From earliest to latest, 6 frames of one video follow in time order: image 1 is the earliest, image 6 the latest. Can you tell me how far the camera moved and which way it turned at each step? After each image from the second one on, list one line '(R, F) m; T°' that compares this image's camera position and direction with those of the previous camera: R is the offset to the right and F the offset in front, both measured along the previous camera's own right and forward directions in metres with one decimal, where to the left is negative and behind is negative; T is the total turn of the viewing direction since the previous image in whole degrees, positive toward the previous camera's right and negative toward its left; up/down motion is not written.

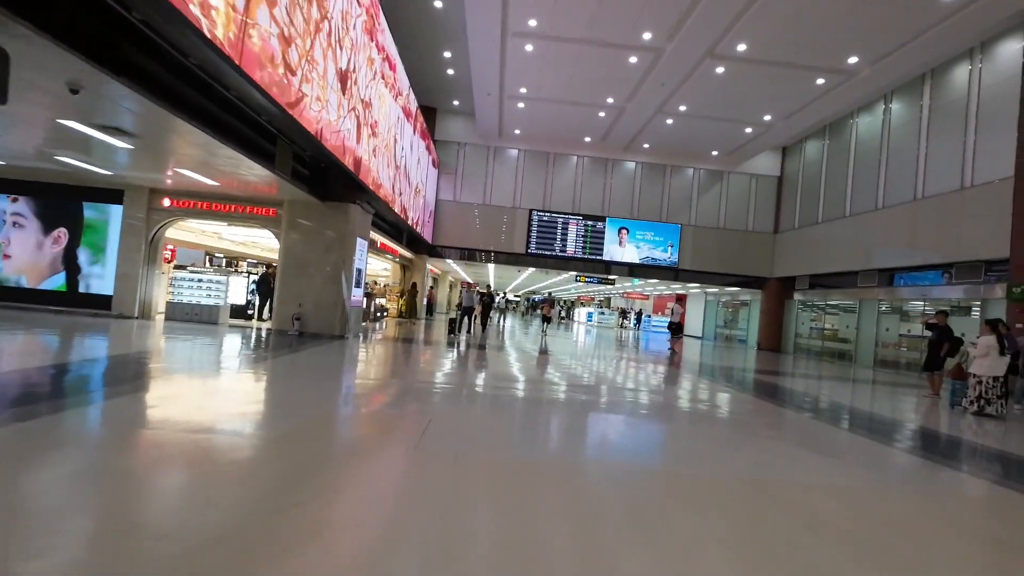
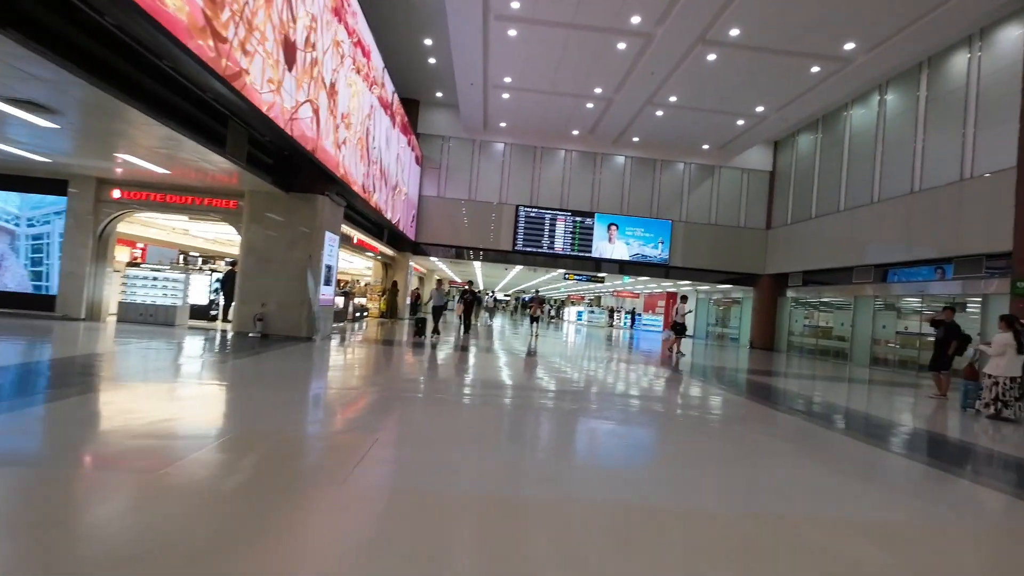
(+0.2, +0.6) m; +1°
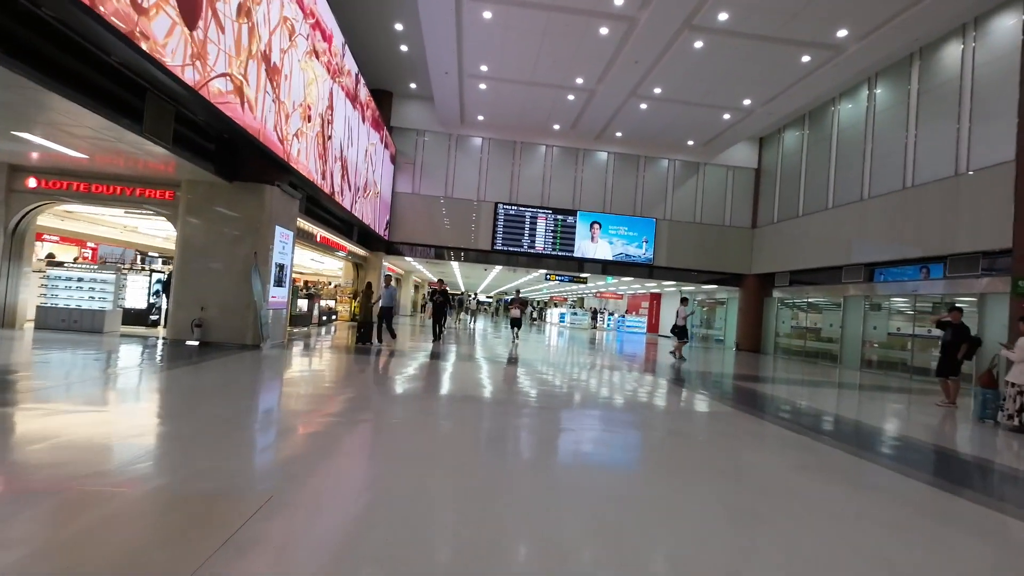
(+0.2, +0.8) m; +2°
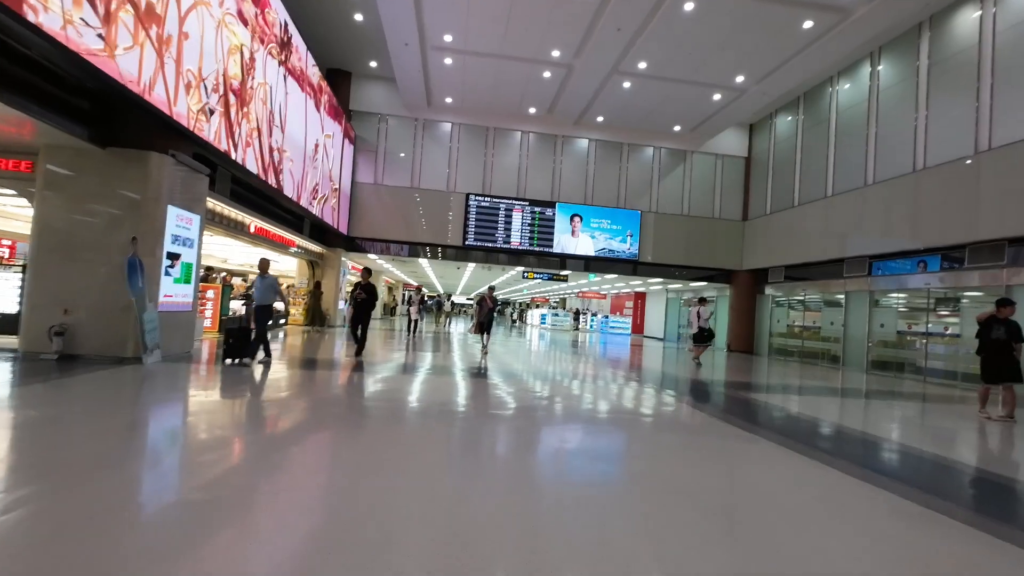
(+0.3, +1.4) m; +2°
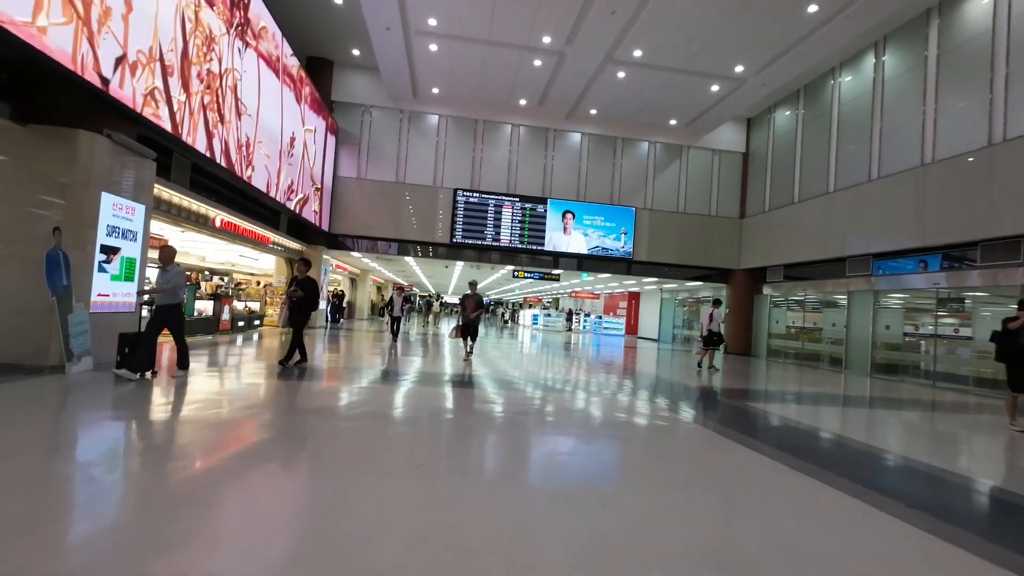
(+0.1, +0.6) m; +1°
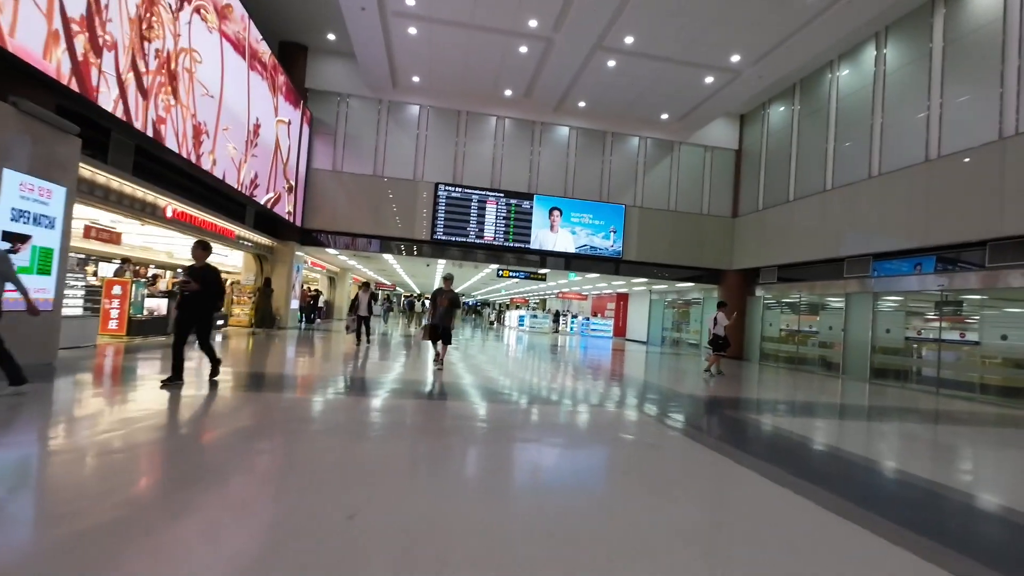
(+0.1, +0.7) m; +1°
